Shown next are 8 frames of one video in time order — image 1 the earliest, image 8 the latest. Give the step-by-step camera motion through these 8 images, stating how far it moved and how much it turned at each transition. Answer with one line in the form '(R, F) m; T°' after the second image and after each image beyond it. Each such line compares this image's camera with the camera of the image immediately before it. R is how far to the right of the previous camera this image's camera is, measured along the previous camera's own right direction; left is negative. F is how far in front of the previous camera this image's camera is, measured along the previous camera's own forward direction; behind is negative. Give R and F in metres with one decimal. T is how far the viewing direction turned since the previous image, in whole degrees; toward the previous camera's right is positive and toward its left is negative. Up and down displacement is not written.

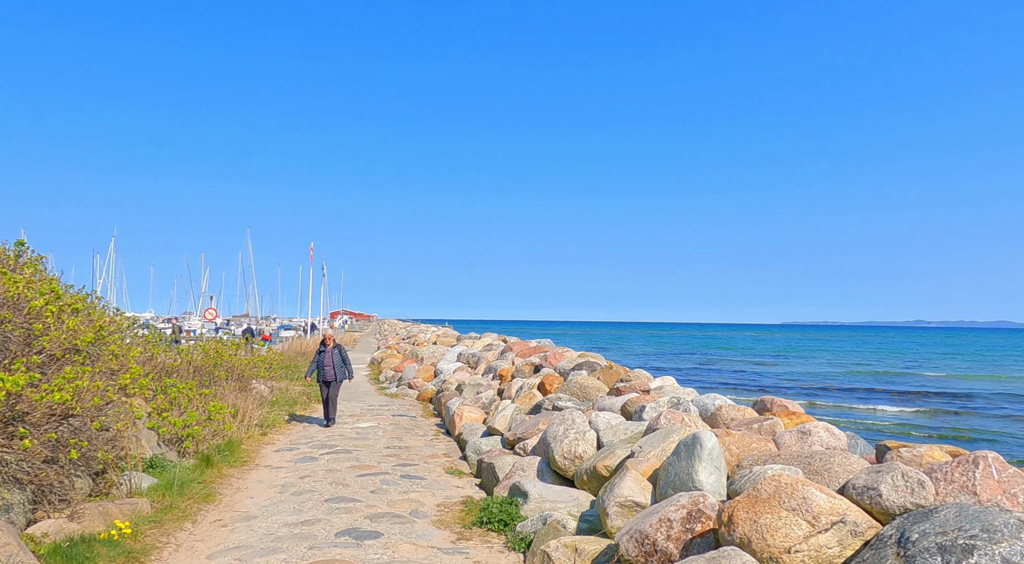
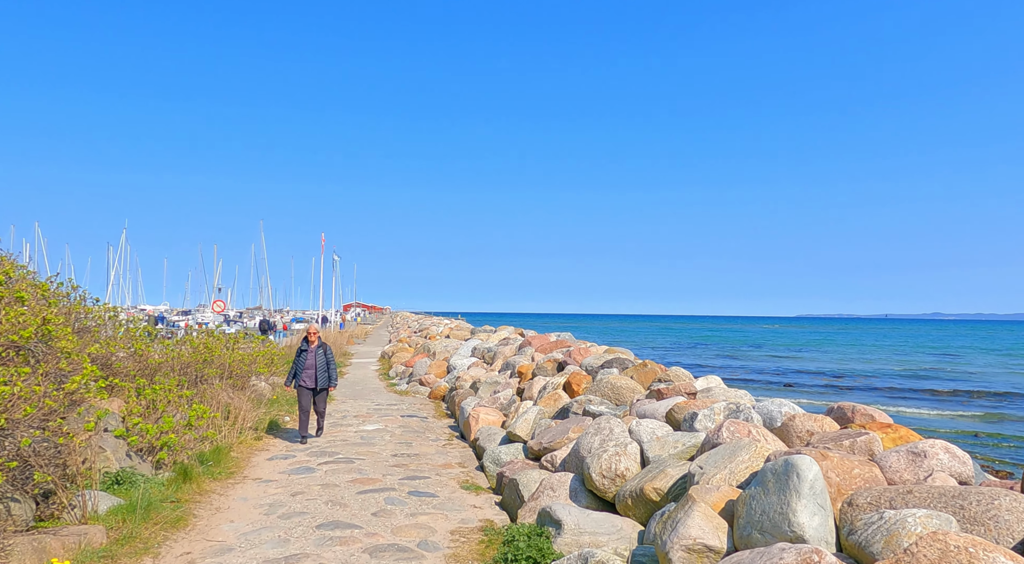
(-0.1, +1.4) m; -1°
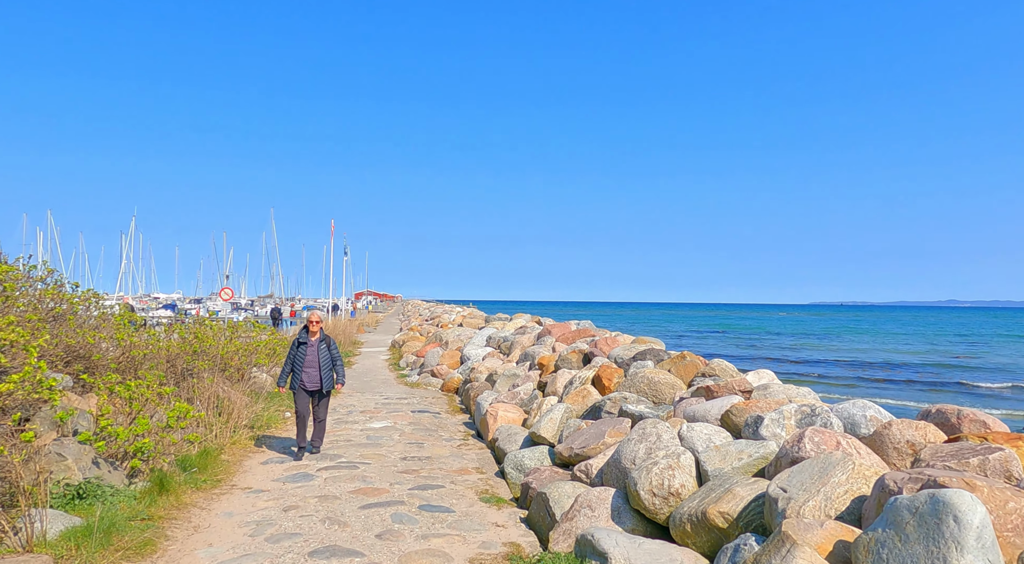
(-0.1, +1.2) m; -1°
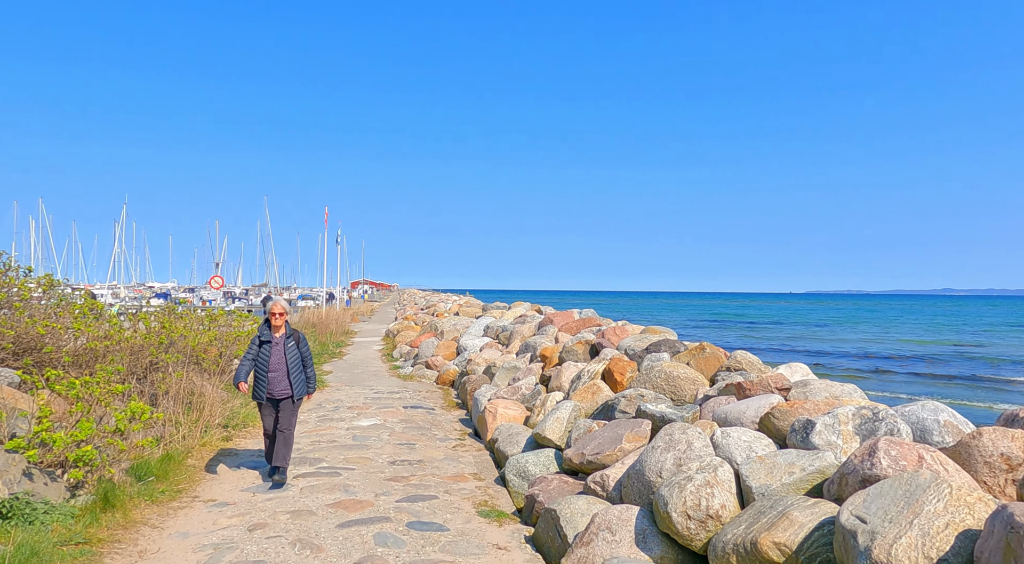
(0.0, +1.0) m; 0°
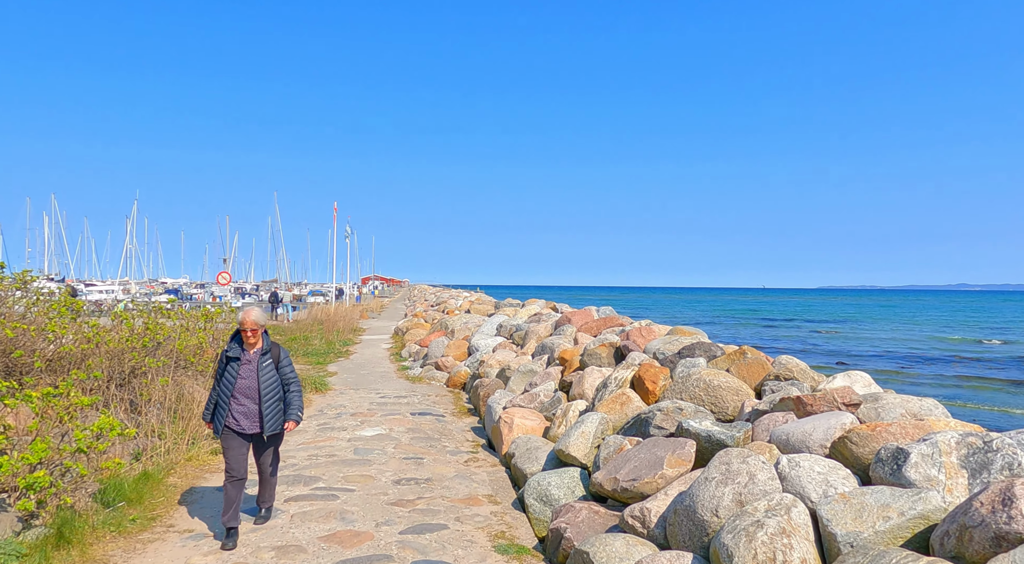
(-0.1, +1.0) m; -1°
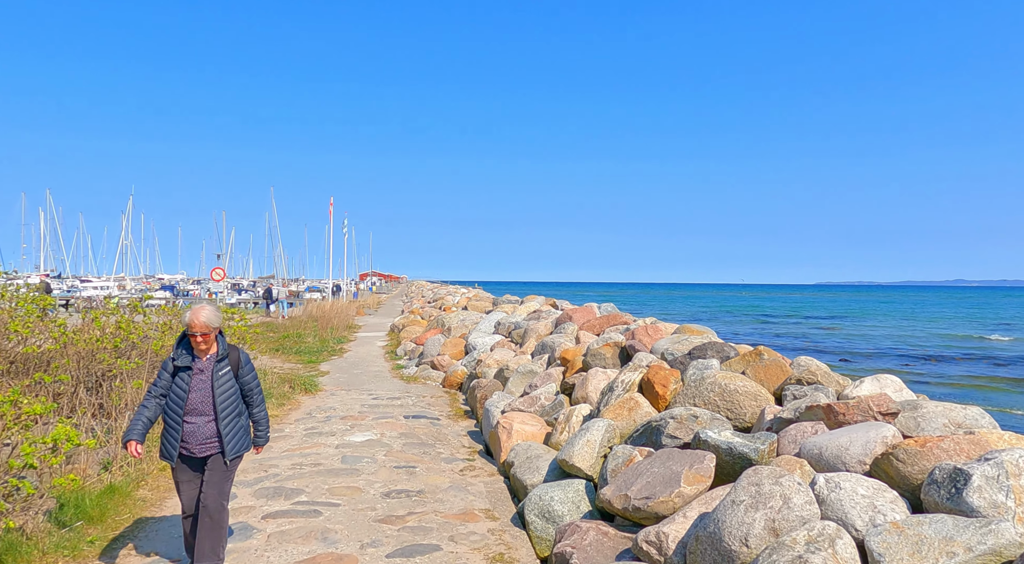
(0.0, +0.6) m; 0°
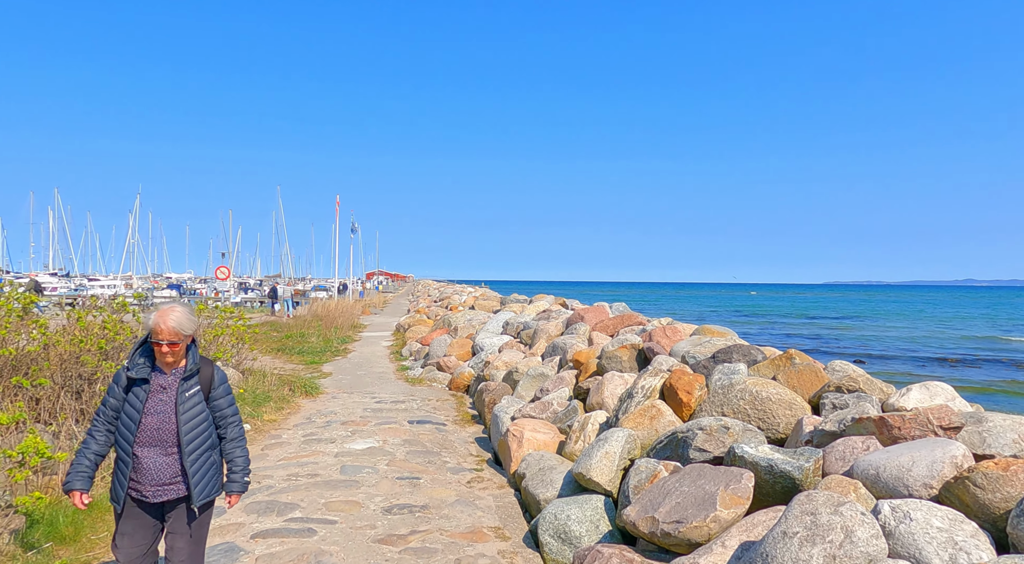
(0.0, +0.6) m; 0°
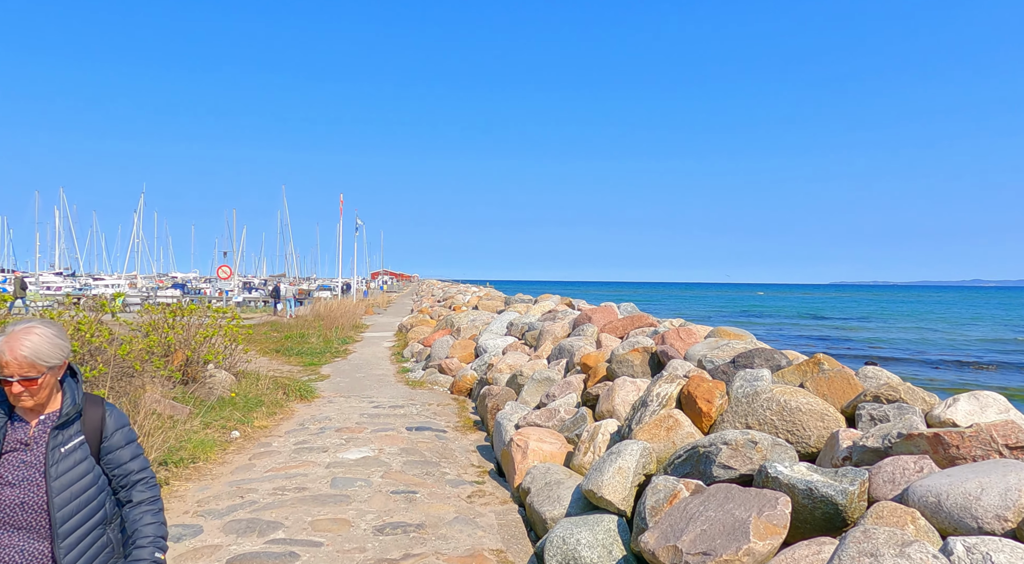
(0.0, +0.6) m; 0°
